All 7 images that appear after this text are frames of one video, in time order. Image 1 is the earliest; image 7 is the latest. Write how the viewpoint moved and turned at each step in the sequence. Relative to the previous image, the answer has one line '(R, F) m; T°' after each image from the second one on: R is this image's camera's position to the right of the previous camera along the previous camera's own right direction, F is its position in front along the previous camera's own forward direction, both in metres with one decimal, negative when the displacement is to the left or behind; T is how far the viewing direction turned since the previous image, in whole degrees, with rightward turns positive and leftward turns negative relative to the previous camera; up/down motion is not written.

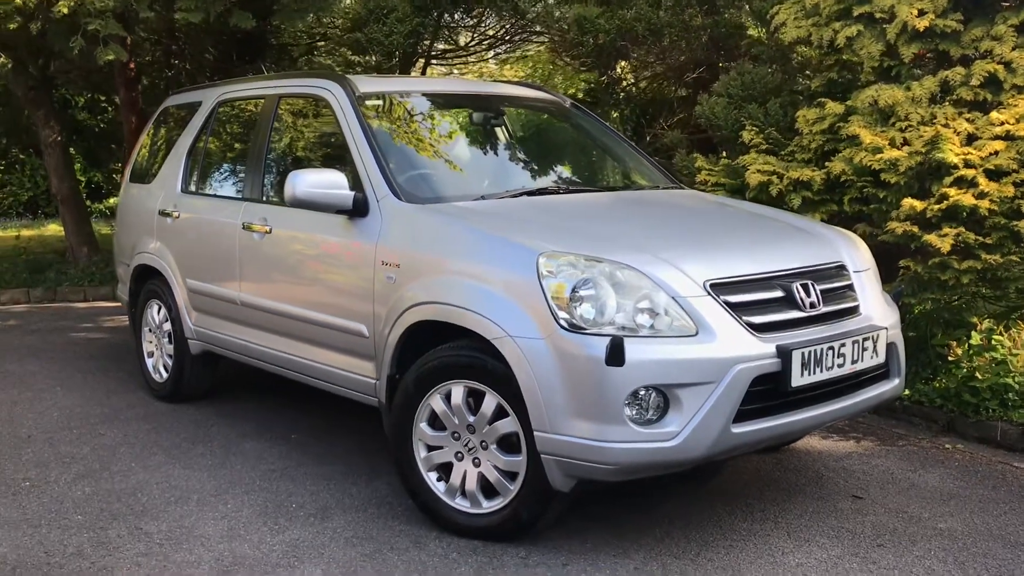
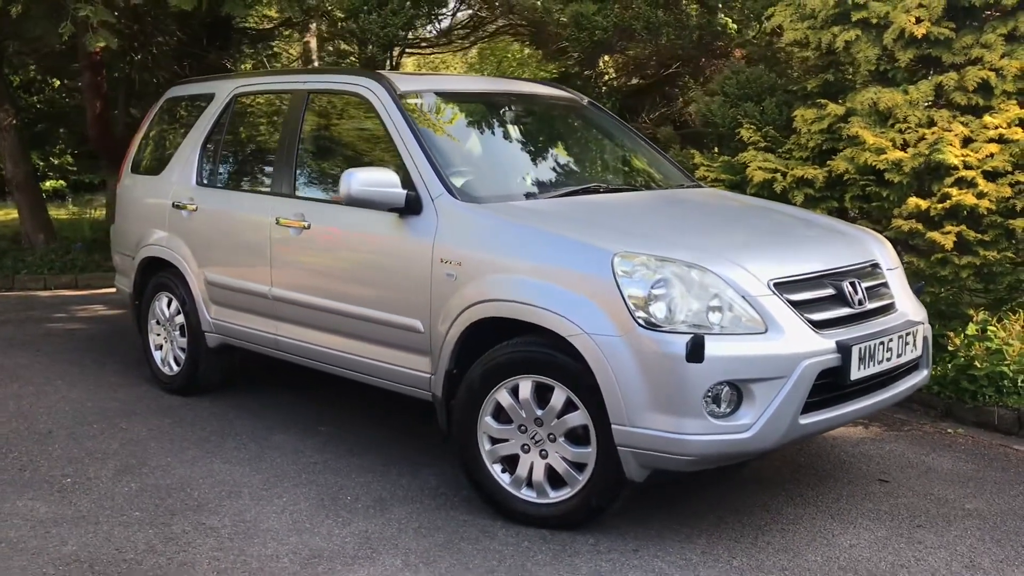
(-0.5, -0.1) m; +4°
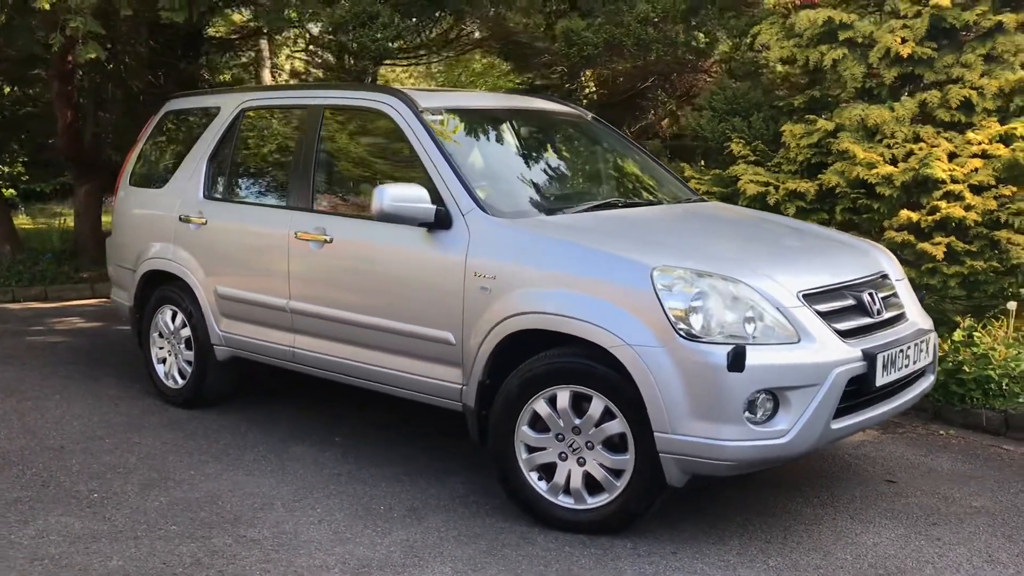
(-0.4, -0.1) m; +3°
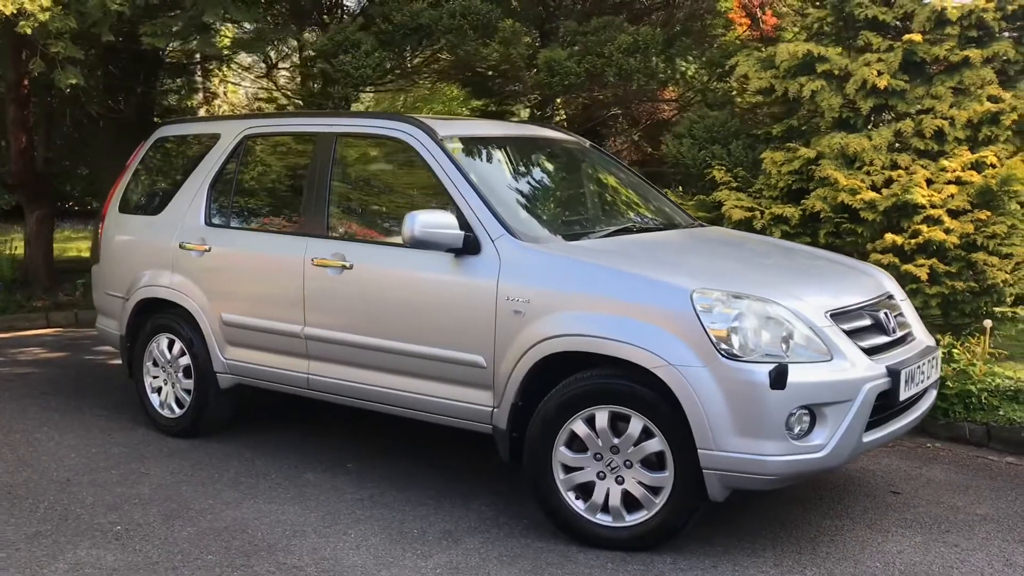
(-0.4, -0.1) m; +4°
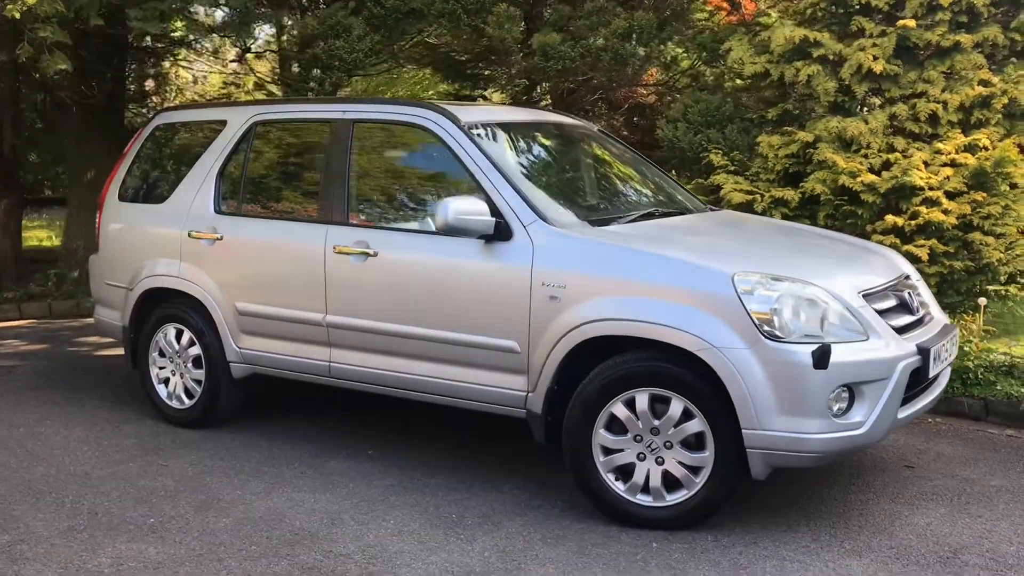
(-0.4, 0.0) m; +3°
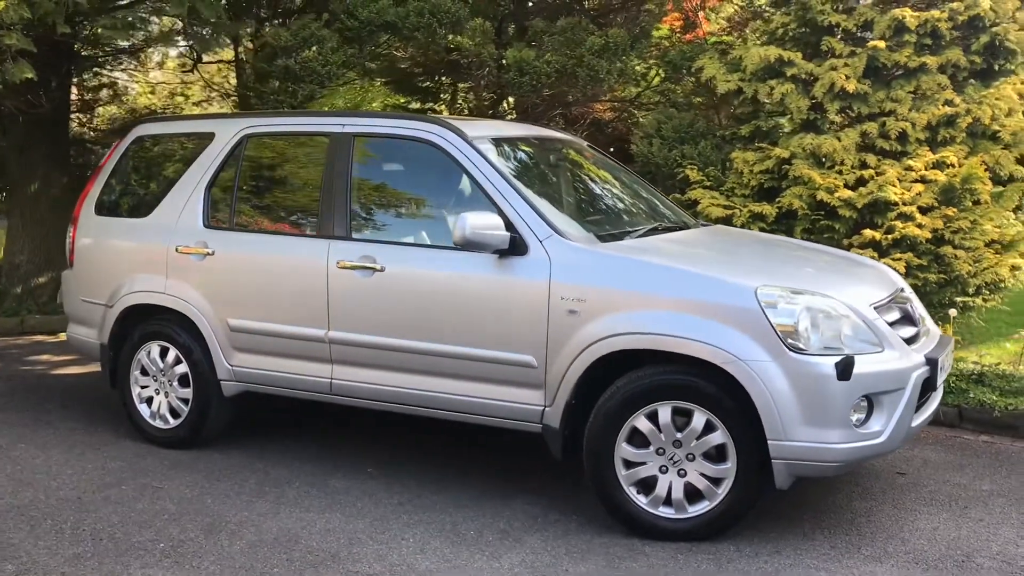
(-0.4, 0.0) m; +5°
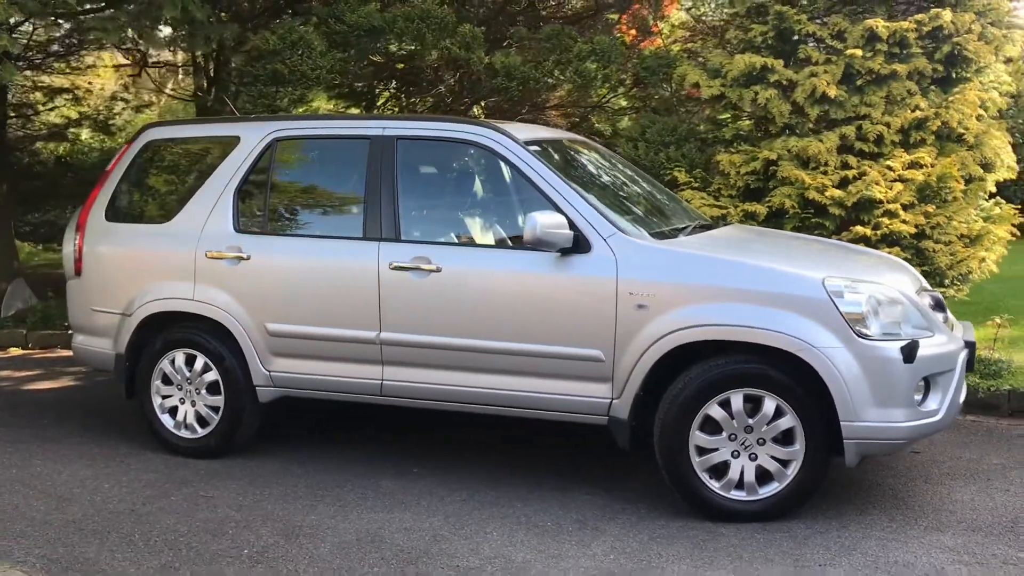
(-0.8, -0.1) m; +7°
